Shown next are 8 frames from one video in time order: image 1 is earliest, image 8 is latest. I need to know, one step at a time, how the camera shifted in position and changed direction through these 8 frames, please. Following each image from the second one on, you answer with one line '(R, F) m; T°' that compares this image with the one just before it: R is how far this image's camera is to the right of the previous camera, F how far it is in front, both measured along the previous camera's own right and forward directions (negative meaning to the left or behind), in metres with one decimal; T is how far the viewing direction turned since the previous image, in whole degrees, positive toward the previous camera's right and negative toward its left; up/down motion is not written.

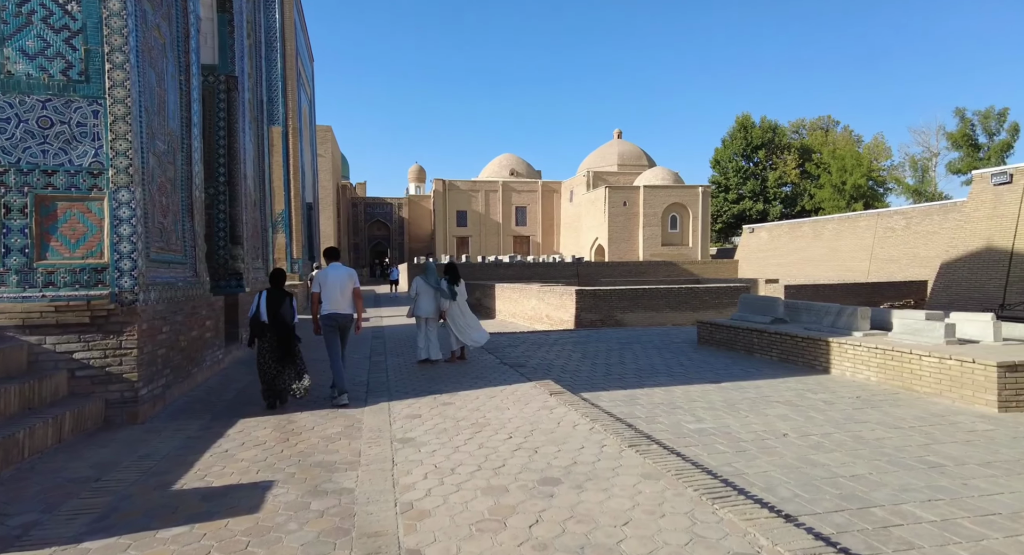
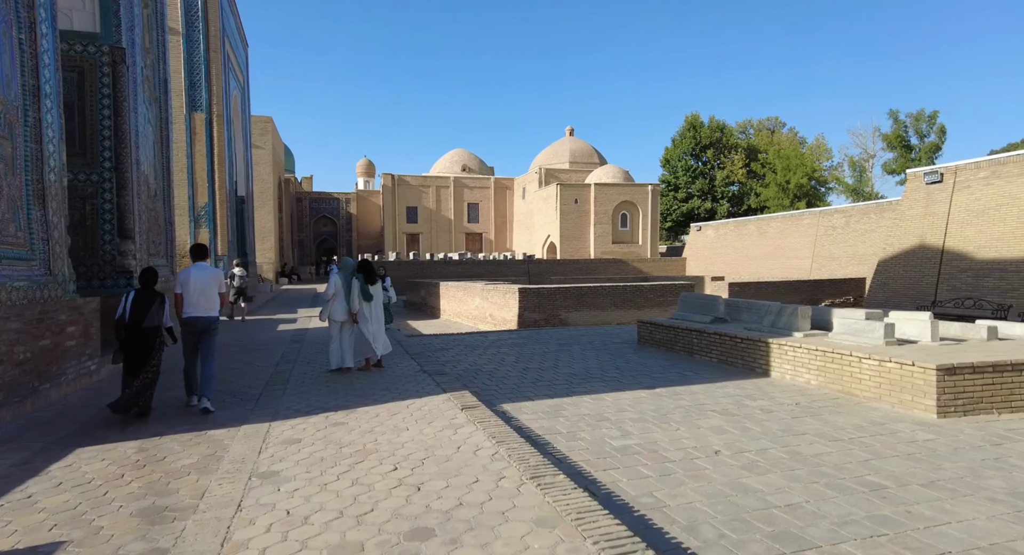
(+0.3, +0.5) m; +4°
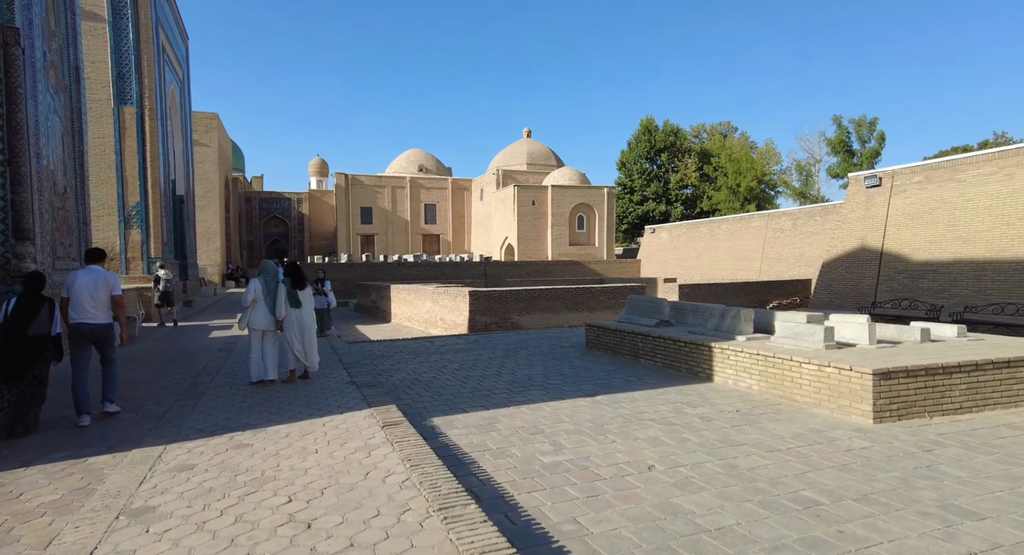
(+0.2, +0.2) m; +4°
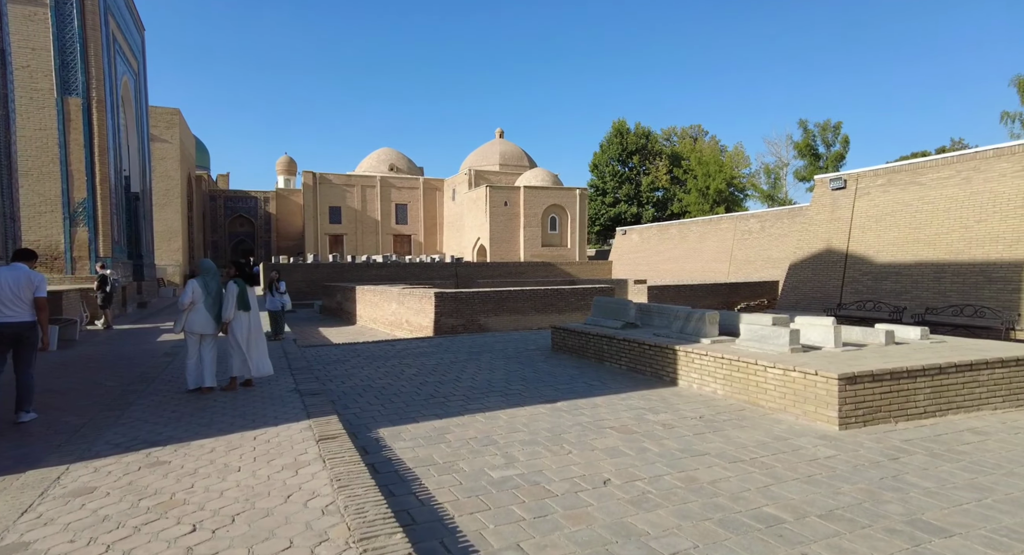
(+0.2, +0.3) m; +3°
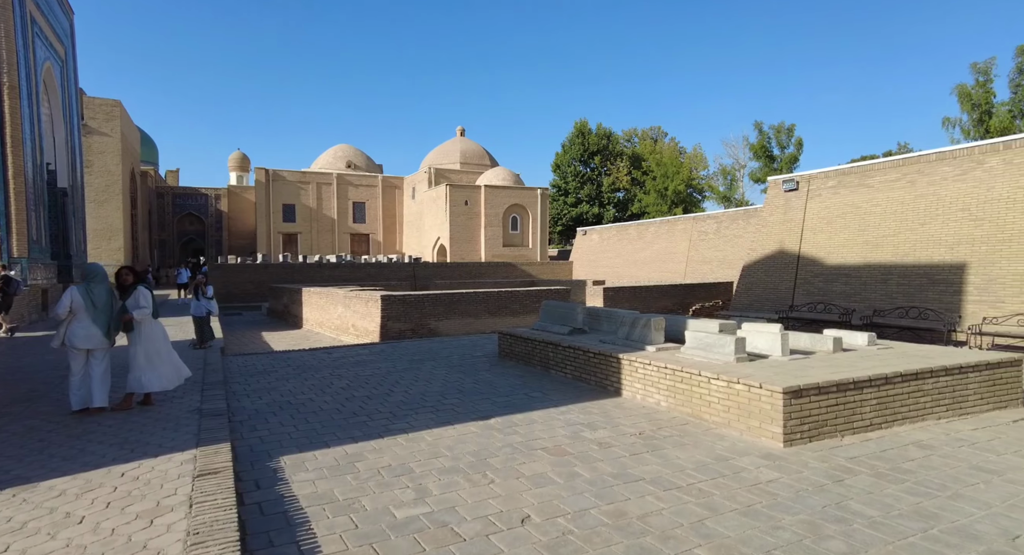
(+0.3, +0.4) m; +3°
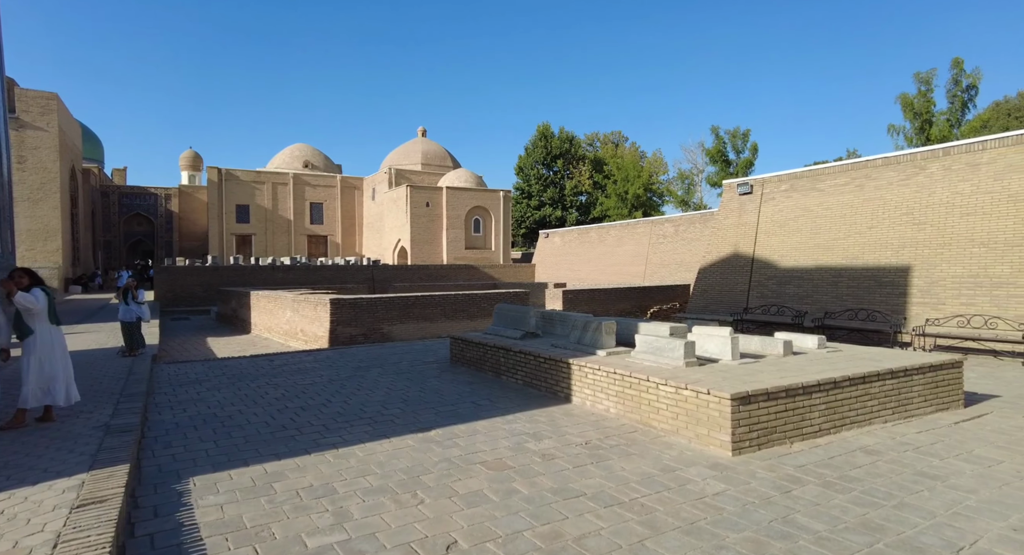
(+0.2, +0.2) m; +3°
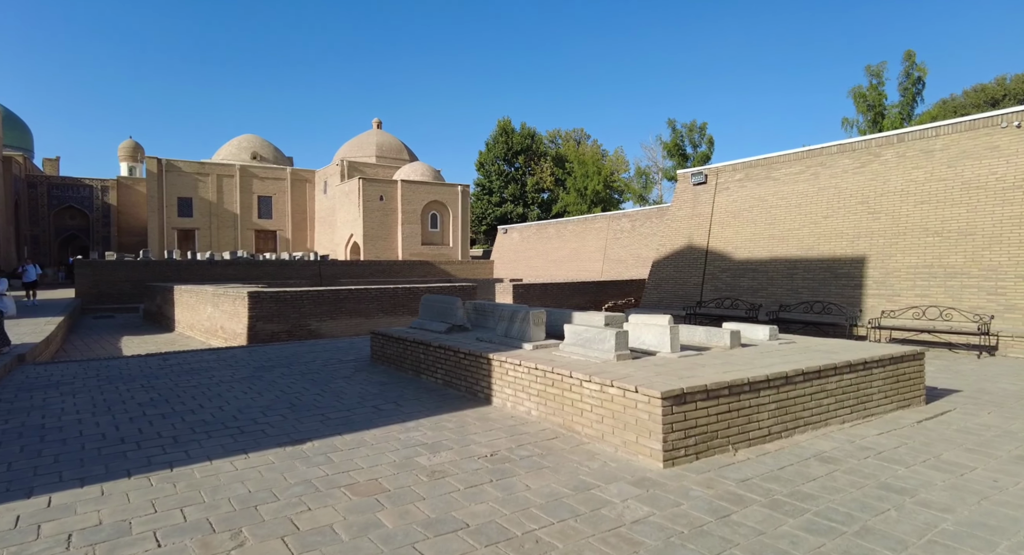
(+0.5, +0.8) m; +3°
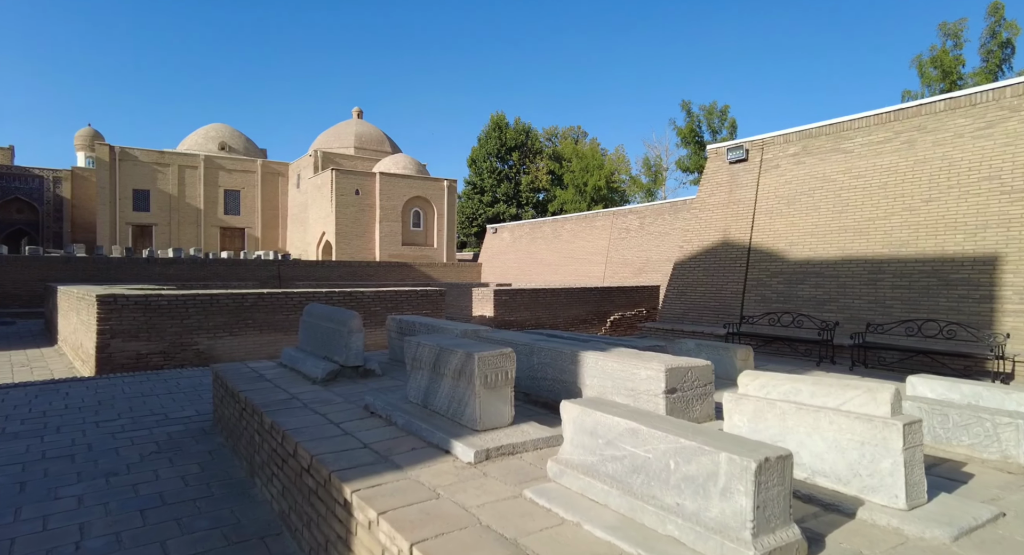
(+0.3, +3.3) m; 0°
